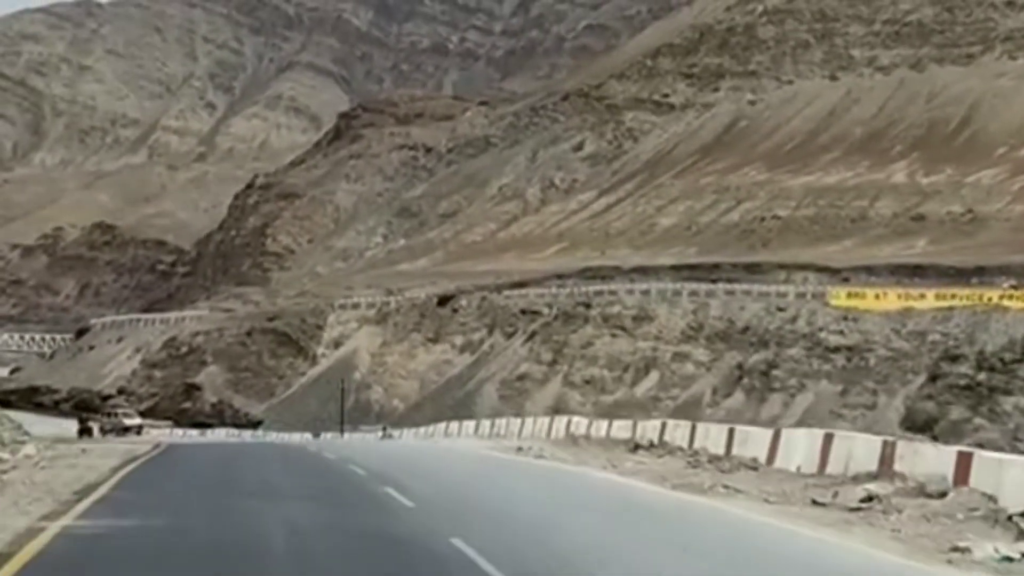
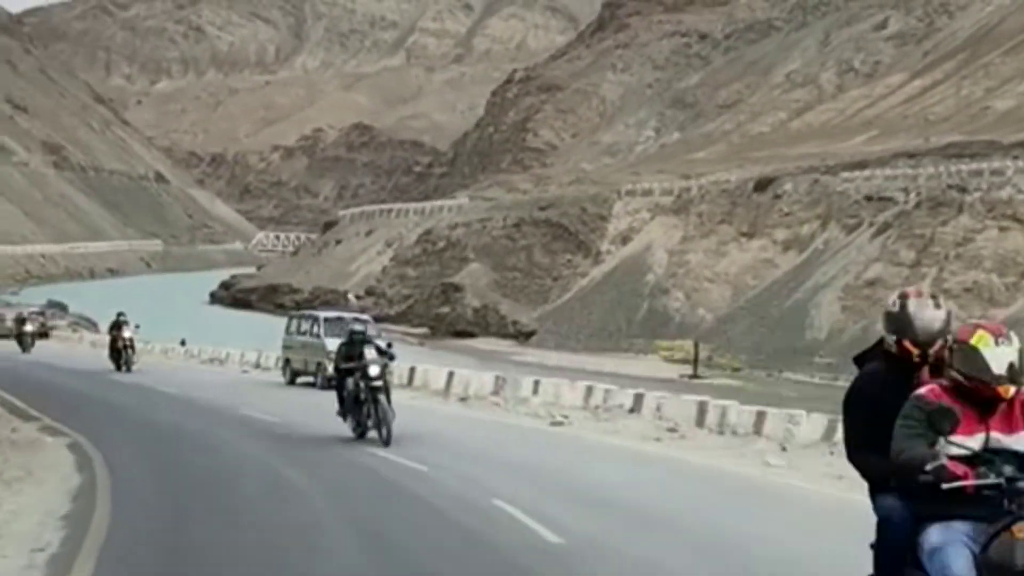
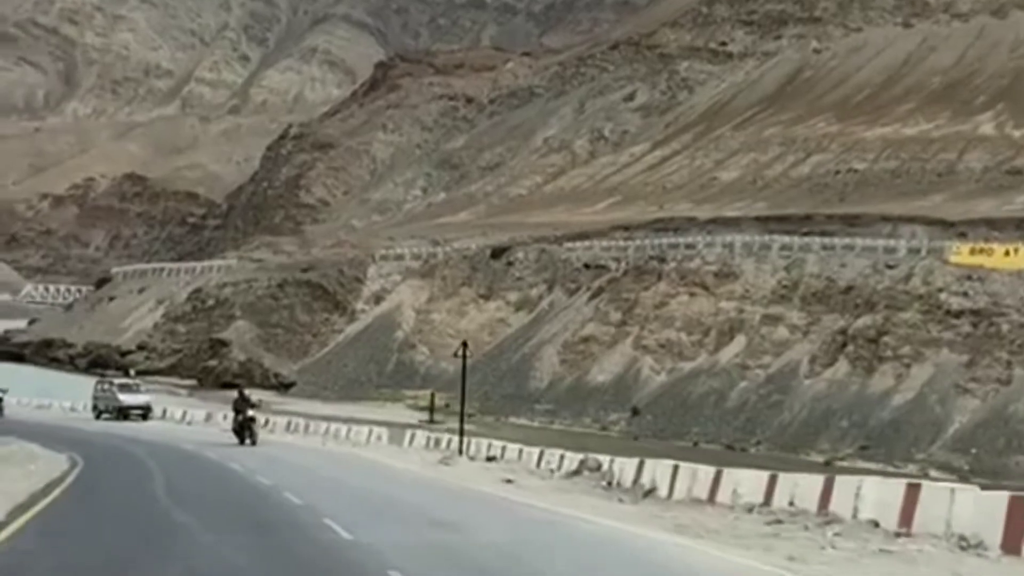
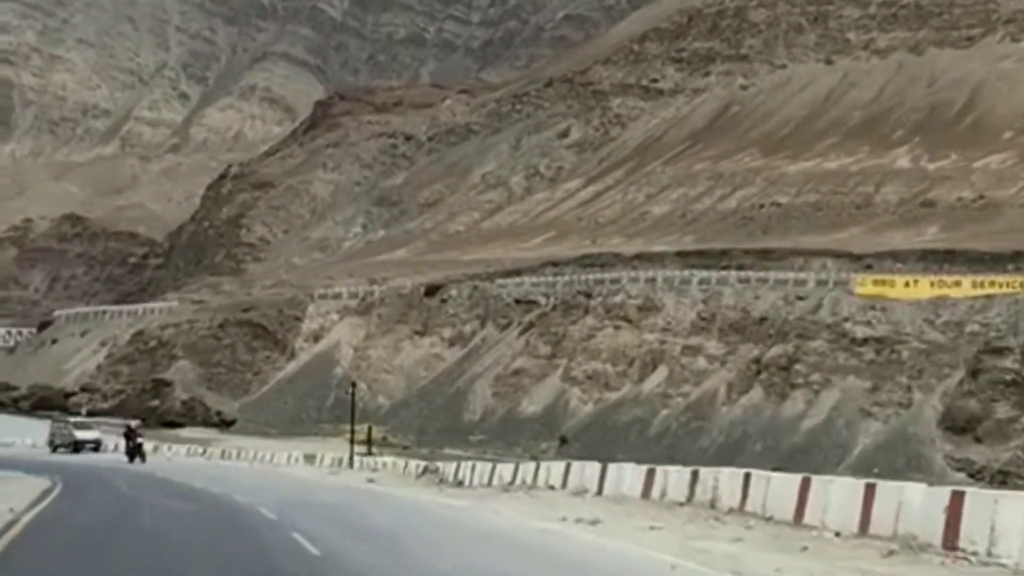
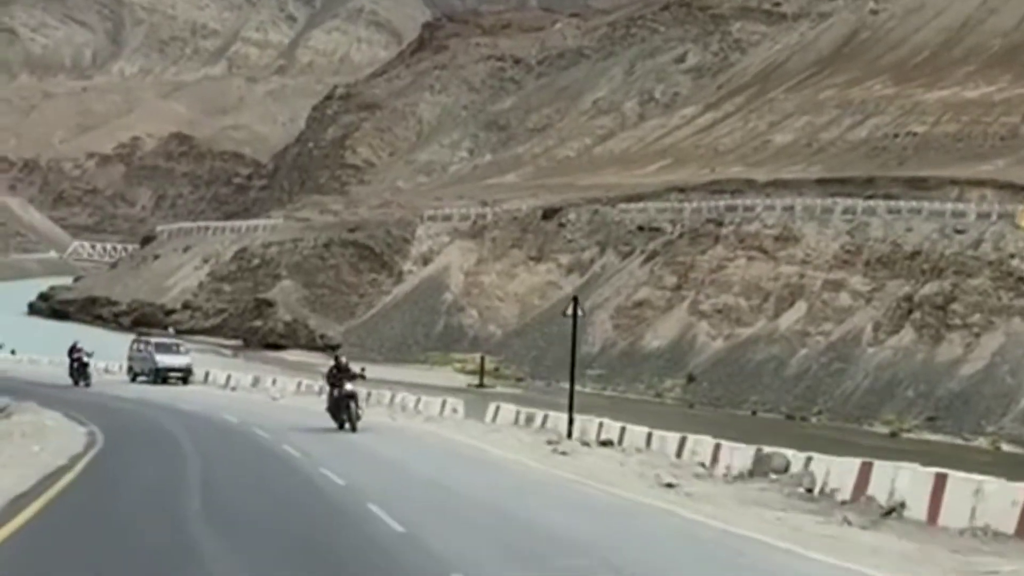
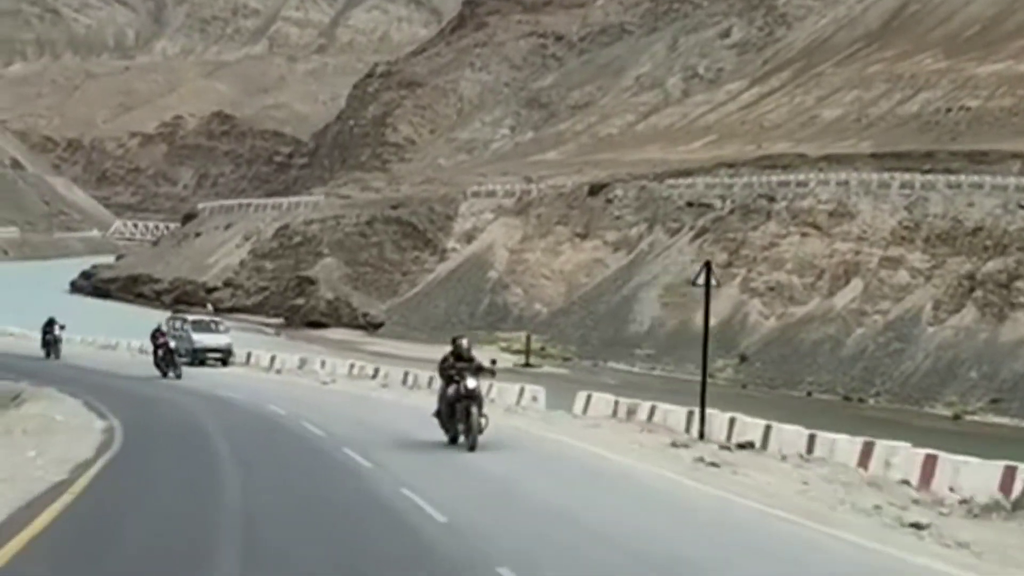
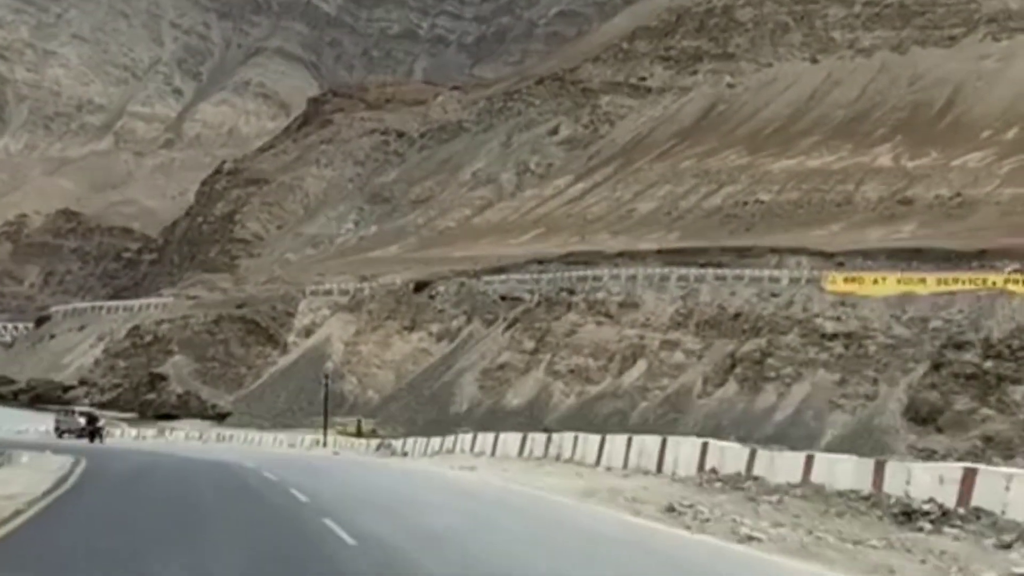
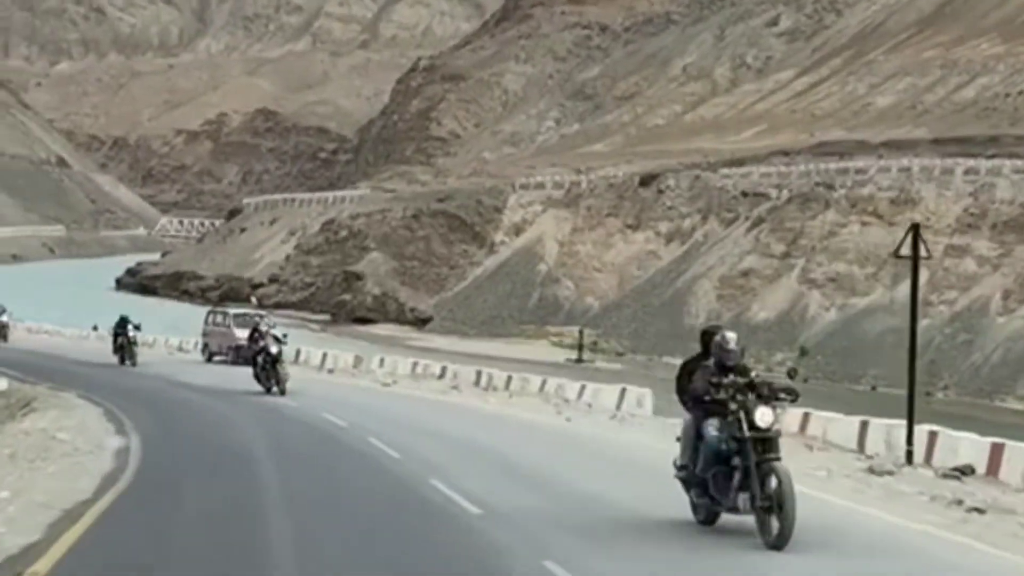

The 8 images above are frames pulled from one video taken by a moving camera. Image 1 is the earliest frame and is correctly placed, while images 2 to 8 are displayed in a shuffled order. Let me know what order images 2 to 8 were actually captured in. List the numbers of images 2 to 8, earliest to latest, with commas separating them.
7, 4, 3, 5, 6, 8, 2
